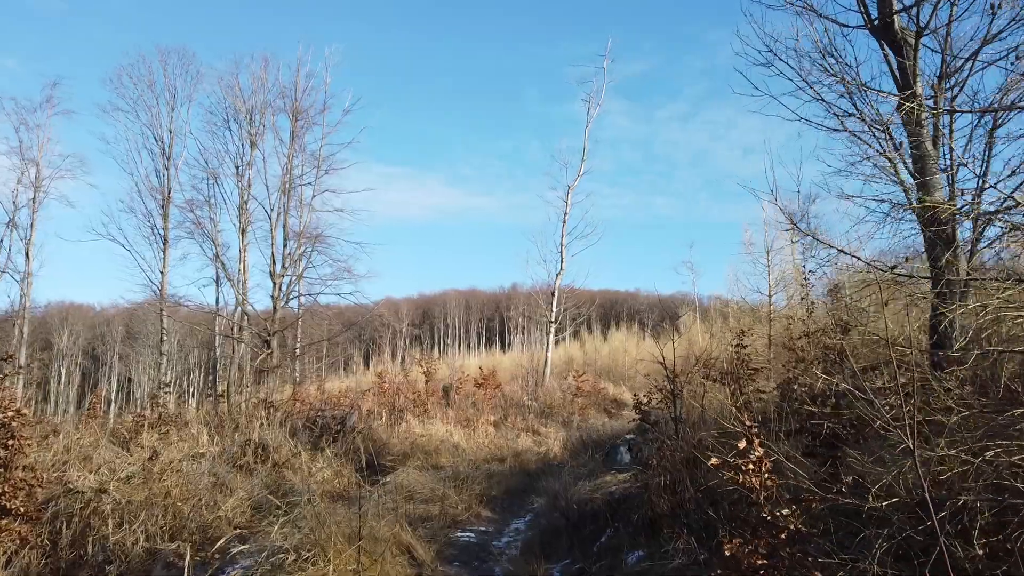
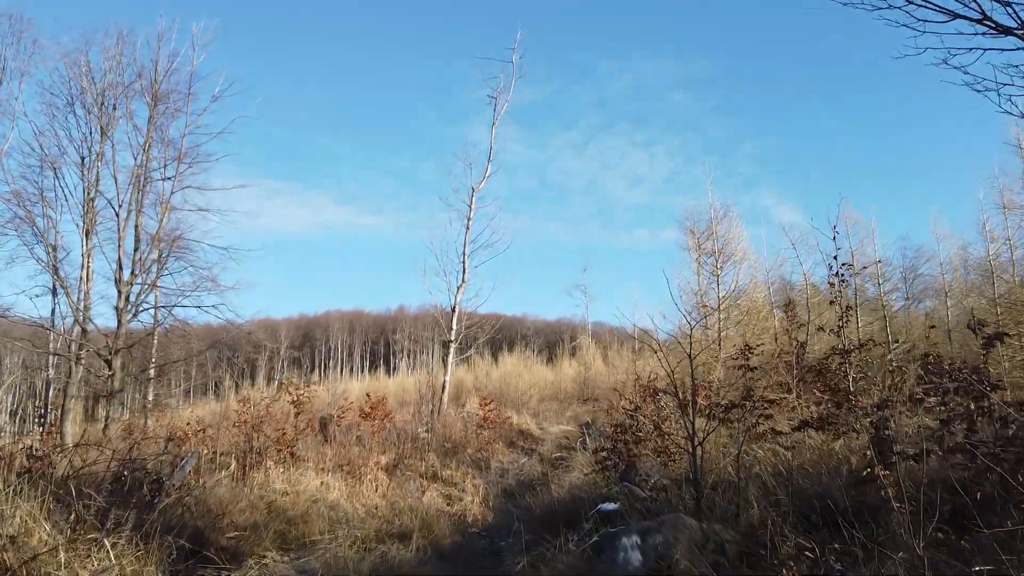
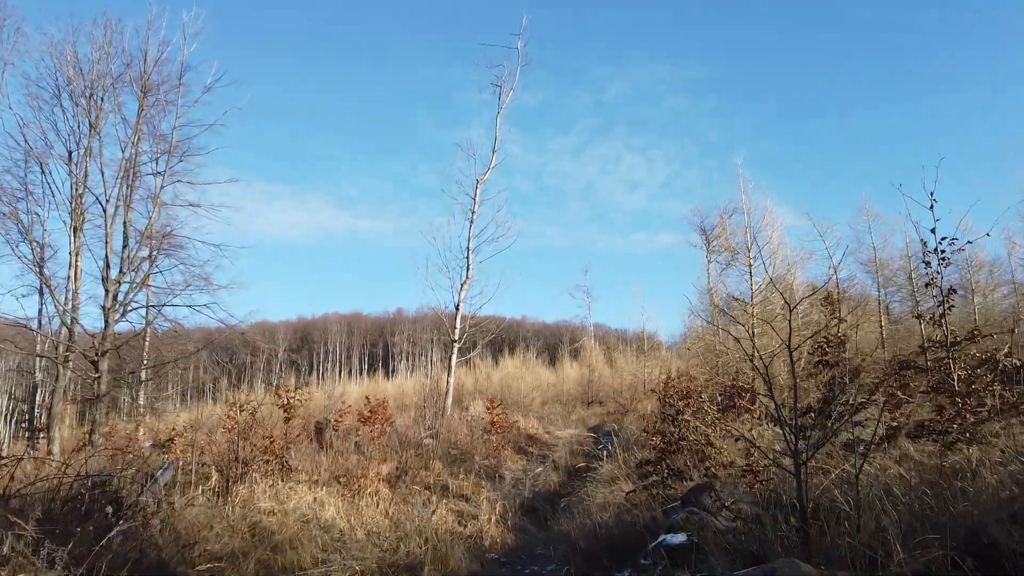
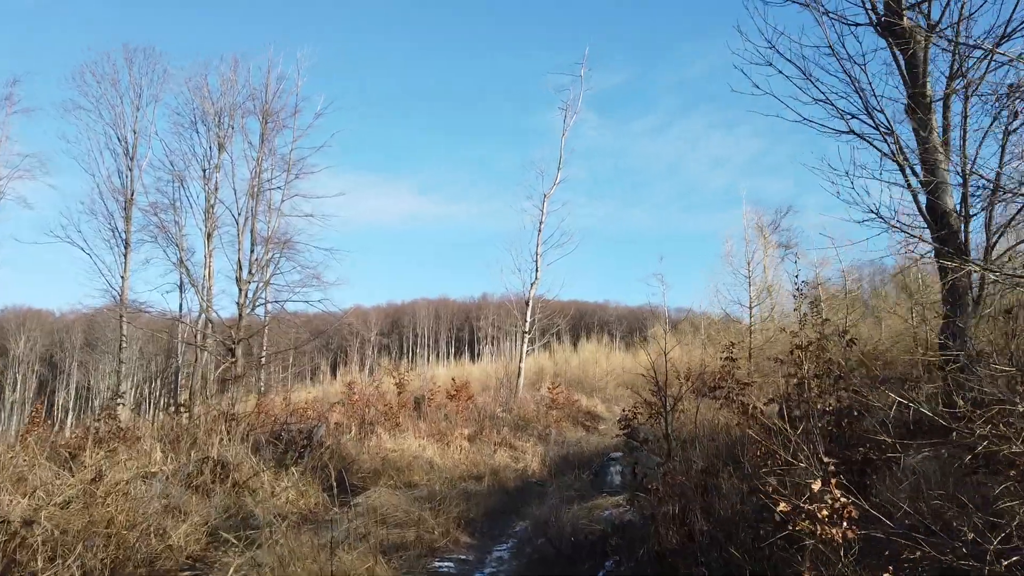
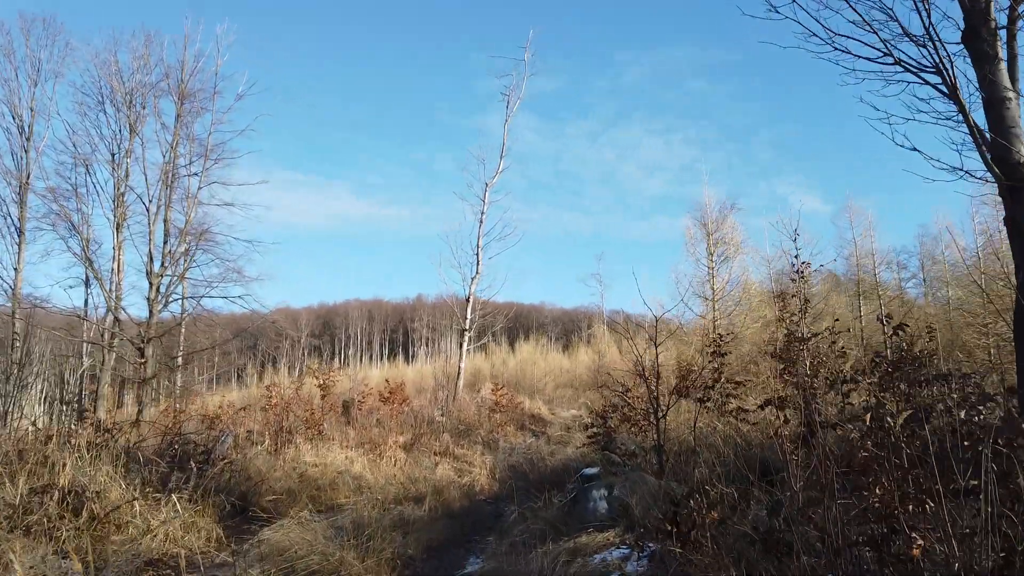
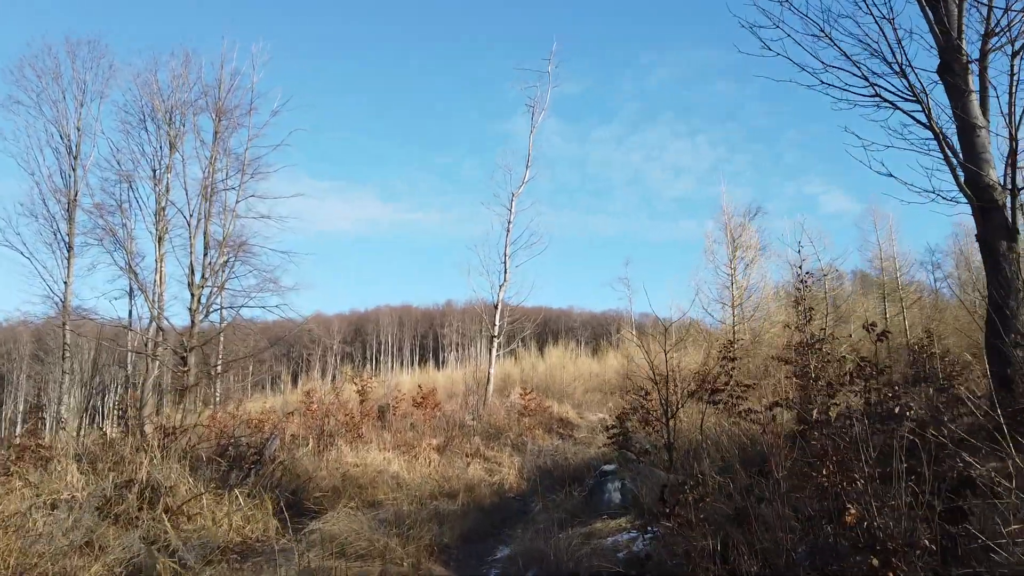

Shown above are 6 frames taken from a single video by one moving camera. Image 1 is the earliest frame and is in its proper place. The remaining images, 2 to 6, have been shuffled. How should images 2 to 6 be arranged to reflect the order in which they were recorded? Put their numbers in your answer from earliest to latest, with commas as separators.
4, 6, 5, 2, 3
